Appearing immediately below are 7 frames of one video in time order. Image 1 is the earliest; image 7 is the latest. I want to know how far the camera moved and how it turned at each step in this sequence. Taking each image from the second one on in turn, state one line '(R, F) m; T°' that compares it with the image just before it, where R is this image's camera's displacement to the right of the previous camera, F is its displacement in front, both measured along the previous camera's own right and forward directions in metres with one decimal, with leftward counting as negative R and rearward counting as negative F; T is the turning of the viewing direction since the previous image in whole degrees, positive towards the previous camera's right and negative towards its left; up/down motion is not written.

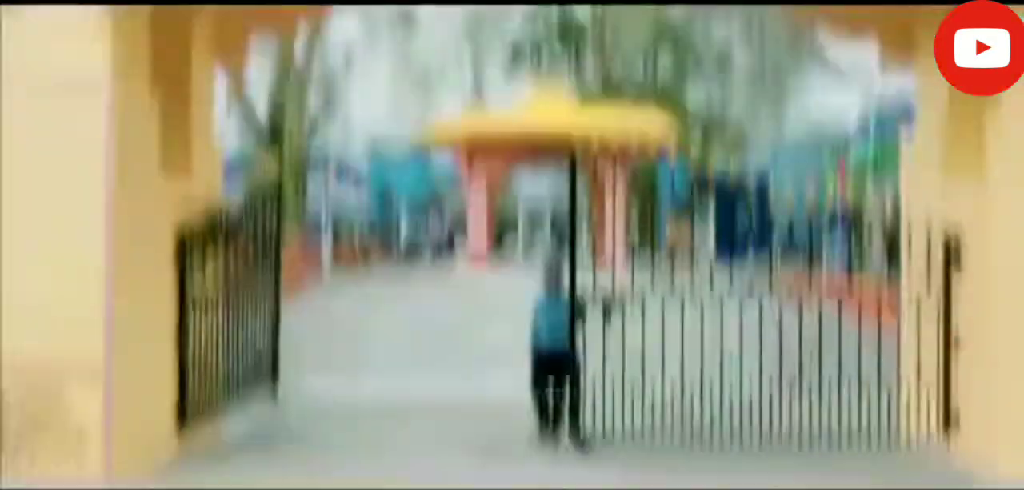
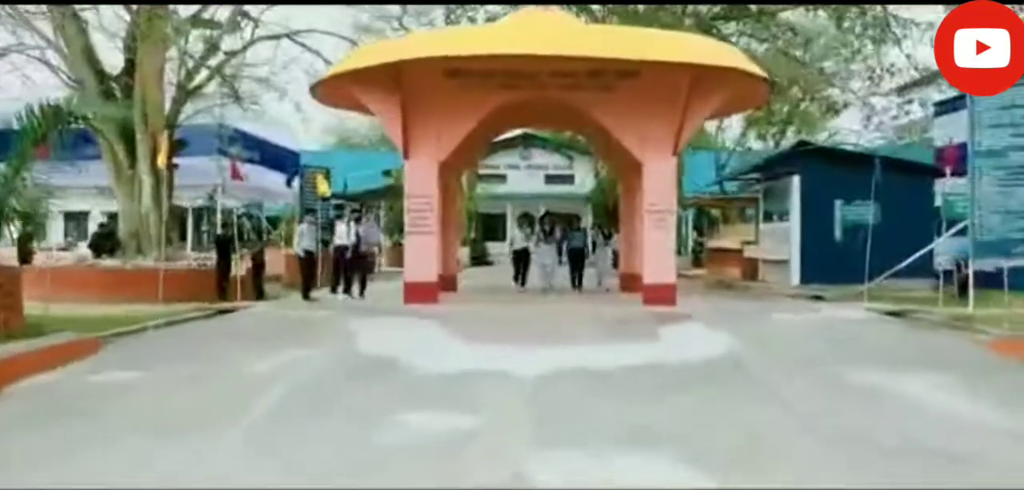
(+0.3, +10.3) m; 0°
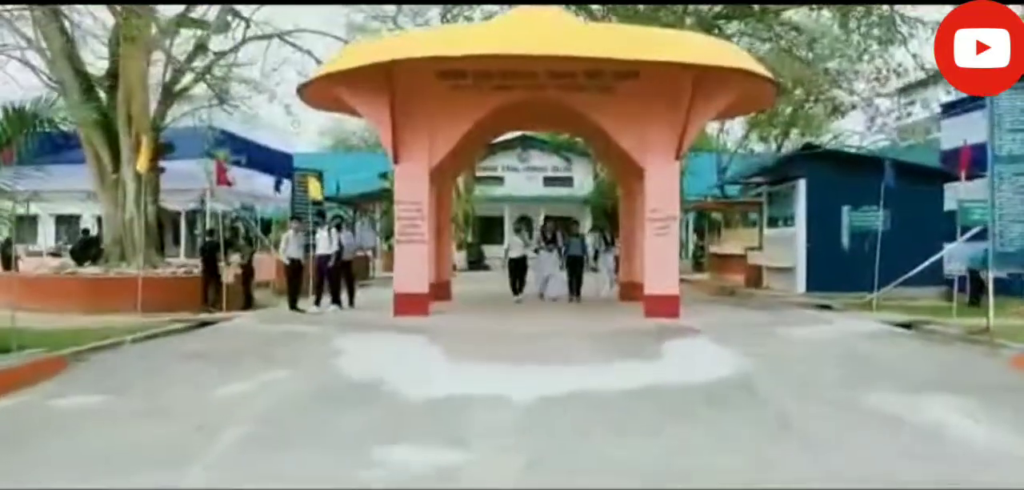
(+0.1, +0.6) m; 0°
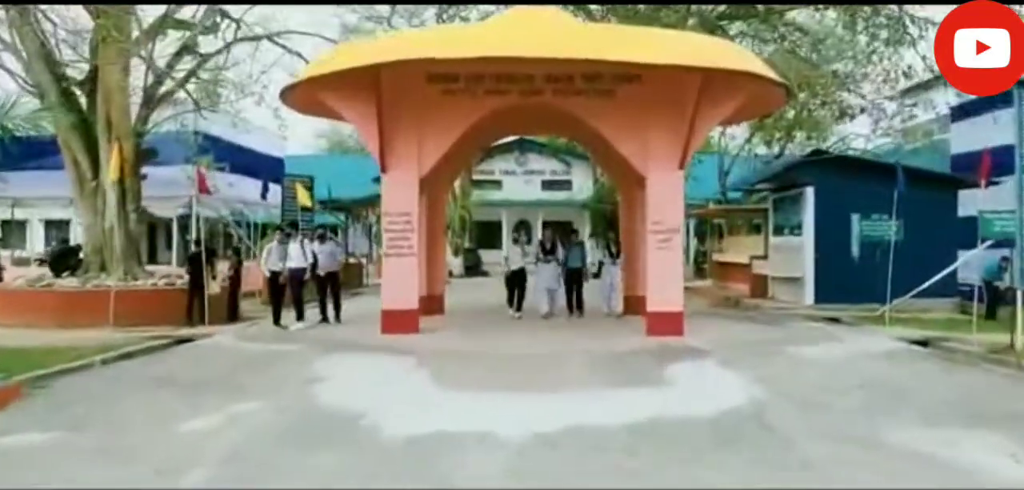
(+0.1, +0.7) m; 0°
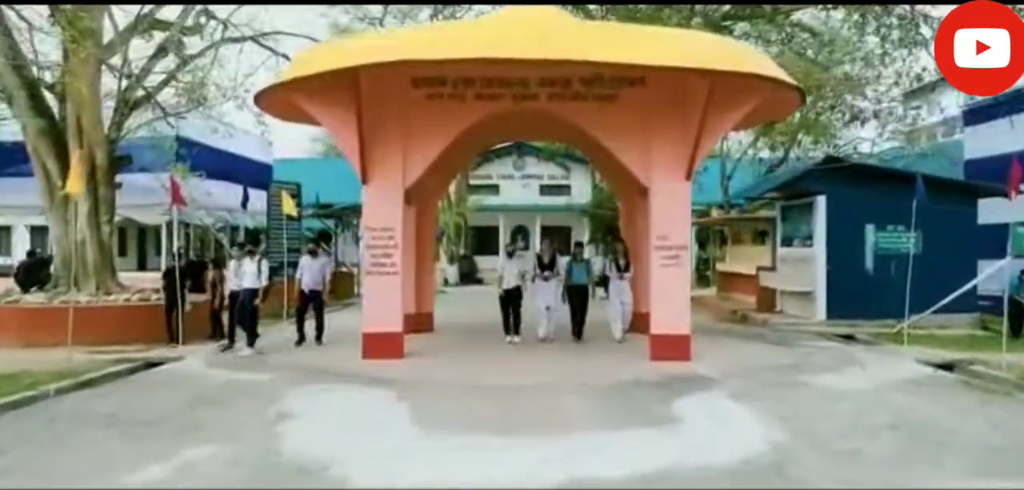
(+0.1, +1.0) m; 0°
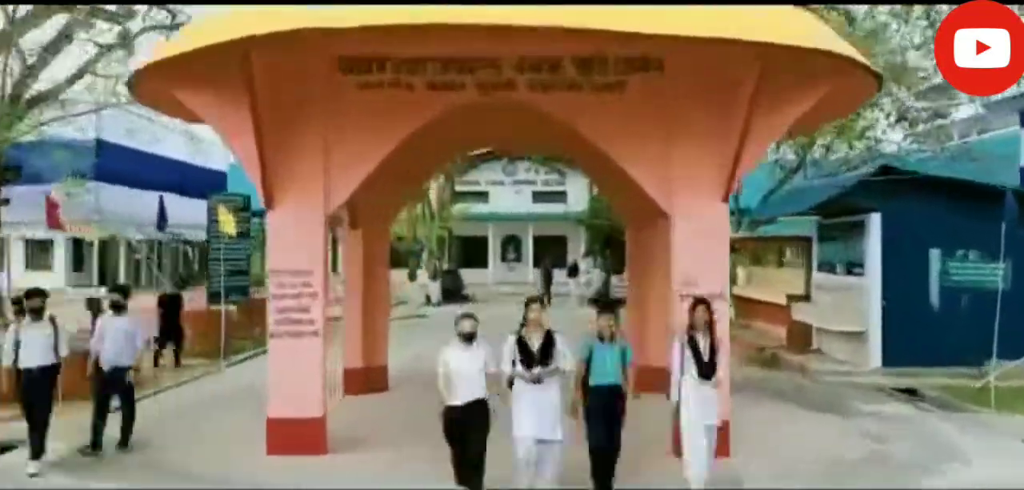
(+0.2, +3.3) m; 0°
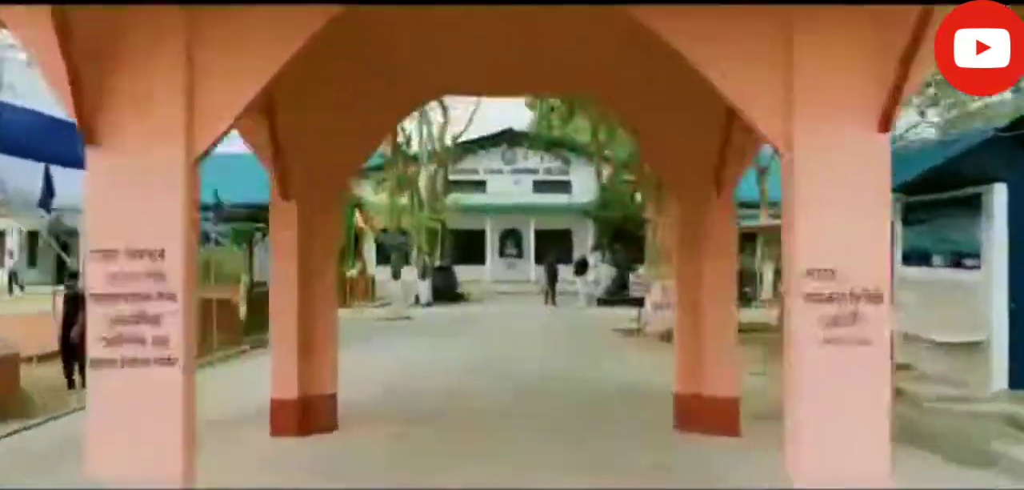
(0.0, +3.4) m; 0°
